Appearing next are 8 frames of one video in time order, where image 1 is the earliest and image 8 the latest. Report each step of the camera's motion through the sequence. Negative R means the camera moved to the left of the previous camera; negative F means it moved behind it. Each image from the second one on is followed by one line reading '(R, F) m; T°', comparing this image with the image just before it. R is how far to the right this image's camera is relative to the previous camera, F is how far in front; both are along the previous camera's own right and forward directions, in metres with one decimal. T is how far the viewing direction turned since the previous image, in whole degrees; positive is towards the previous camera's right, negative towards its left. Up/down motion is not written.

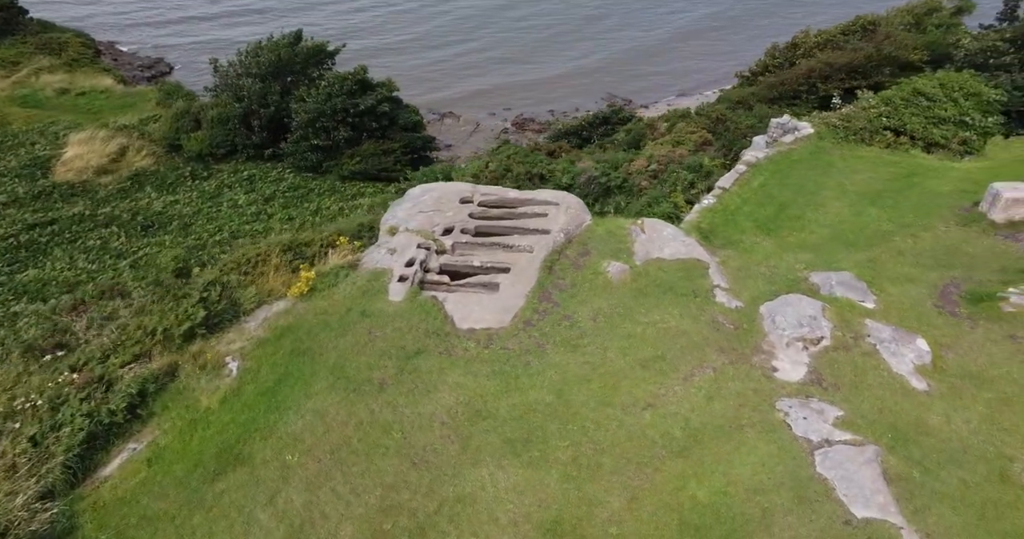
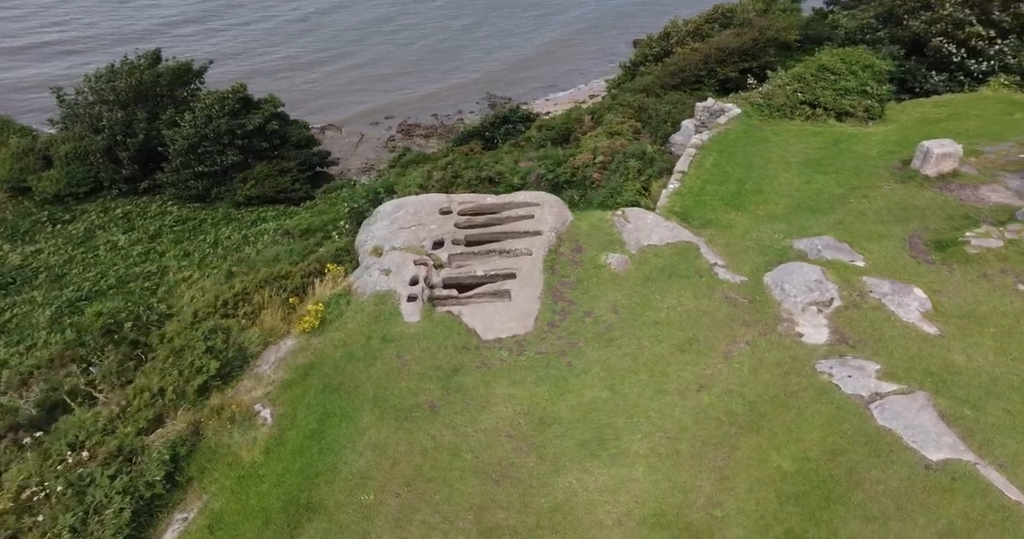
(-1.6, +0.2) m; +9°
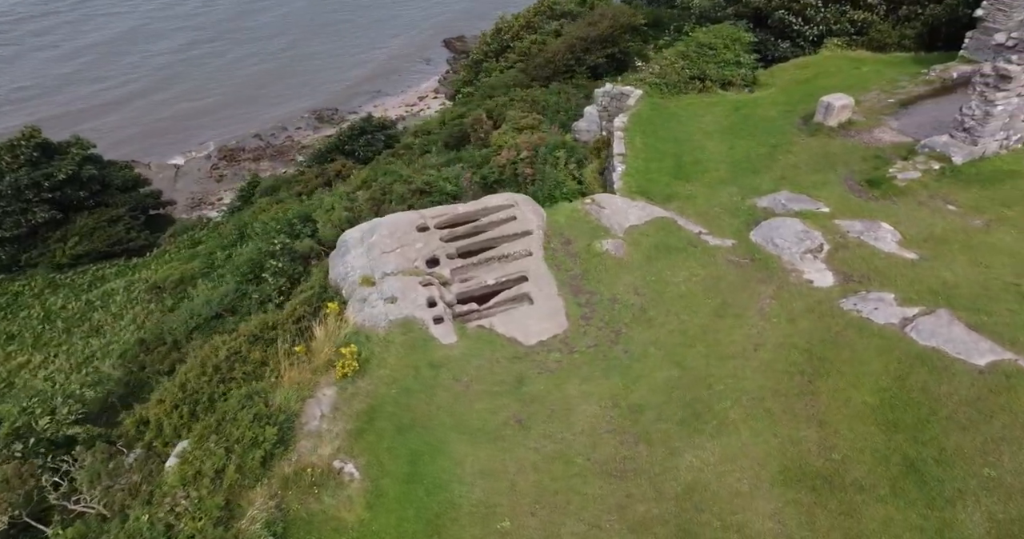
(-2.3, +0.4) m; +14°
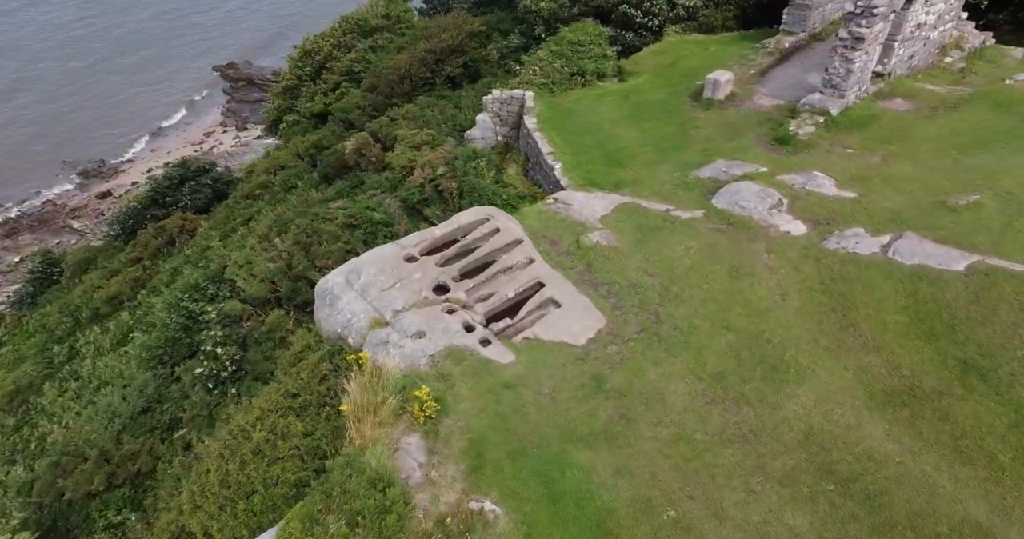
(-2.7, +0.5) m; +16°
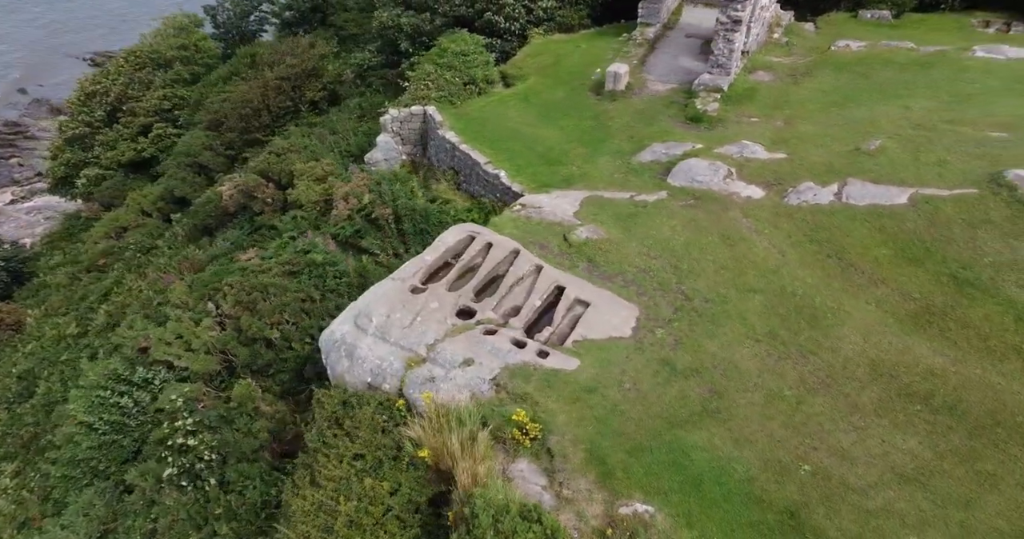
(-2.5, +0.6) m; +15°
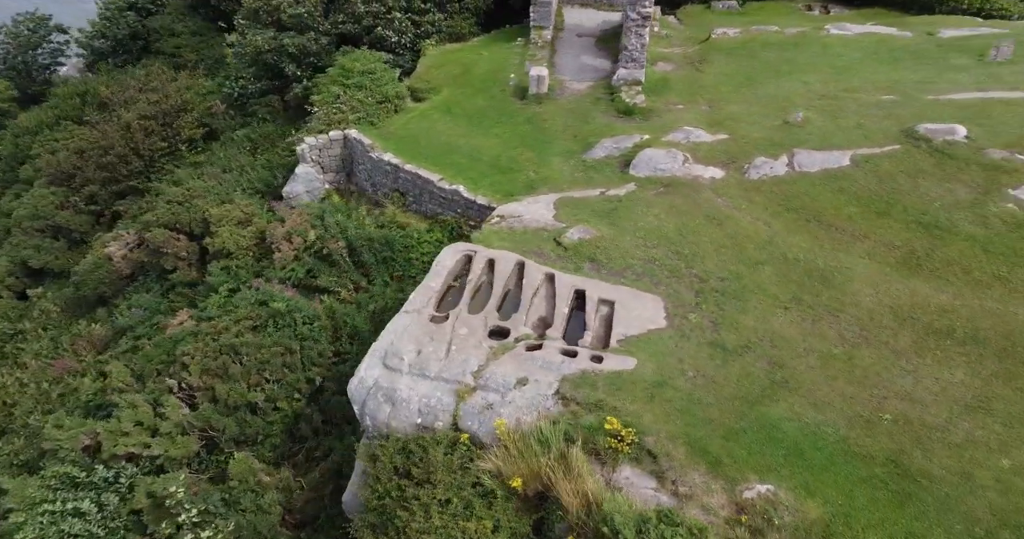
(-2.1, +0.5) m; +12°
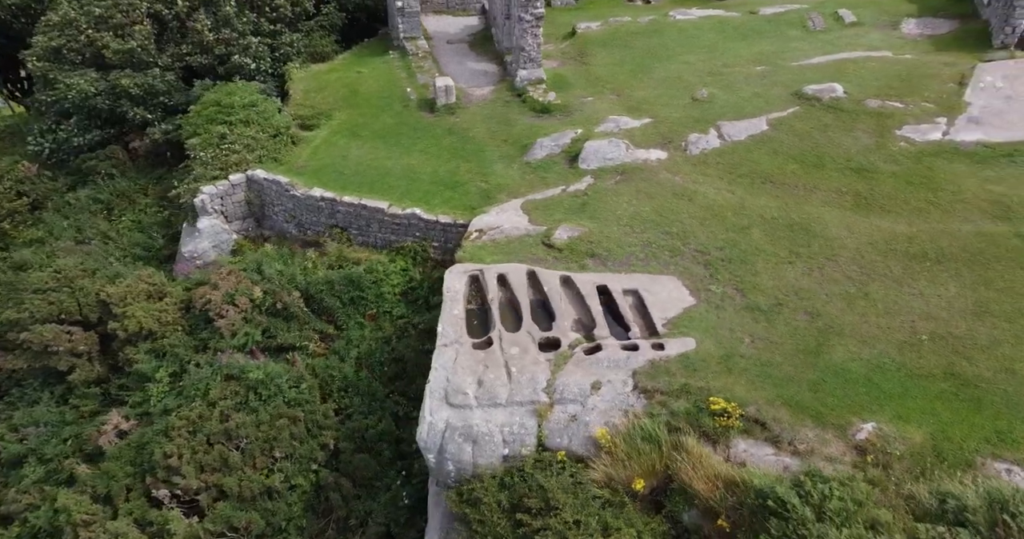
(-2.5, +0.6) m; +15°
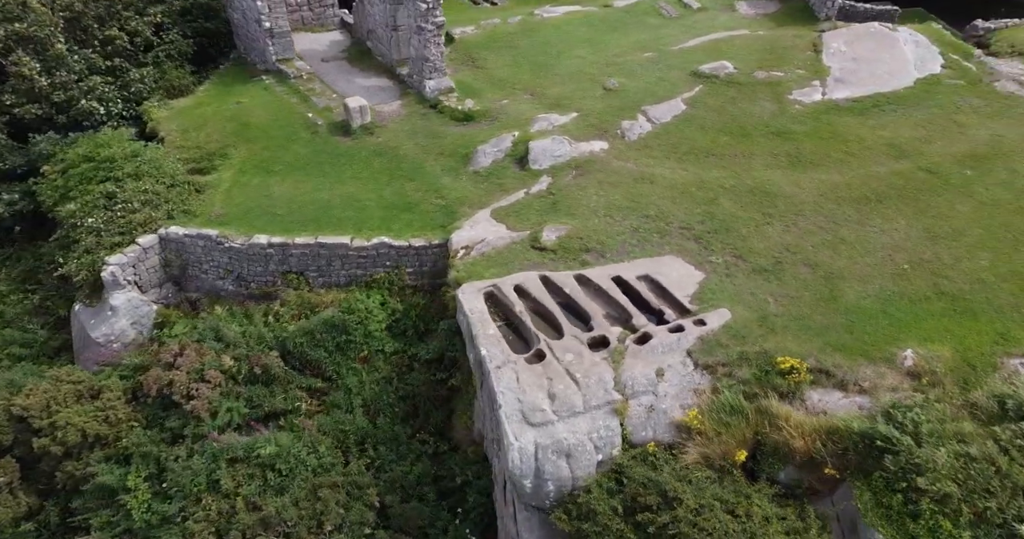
(-2.4, +0.5) m; +15°
